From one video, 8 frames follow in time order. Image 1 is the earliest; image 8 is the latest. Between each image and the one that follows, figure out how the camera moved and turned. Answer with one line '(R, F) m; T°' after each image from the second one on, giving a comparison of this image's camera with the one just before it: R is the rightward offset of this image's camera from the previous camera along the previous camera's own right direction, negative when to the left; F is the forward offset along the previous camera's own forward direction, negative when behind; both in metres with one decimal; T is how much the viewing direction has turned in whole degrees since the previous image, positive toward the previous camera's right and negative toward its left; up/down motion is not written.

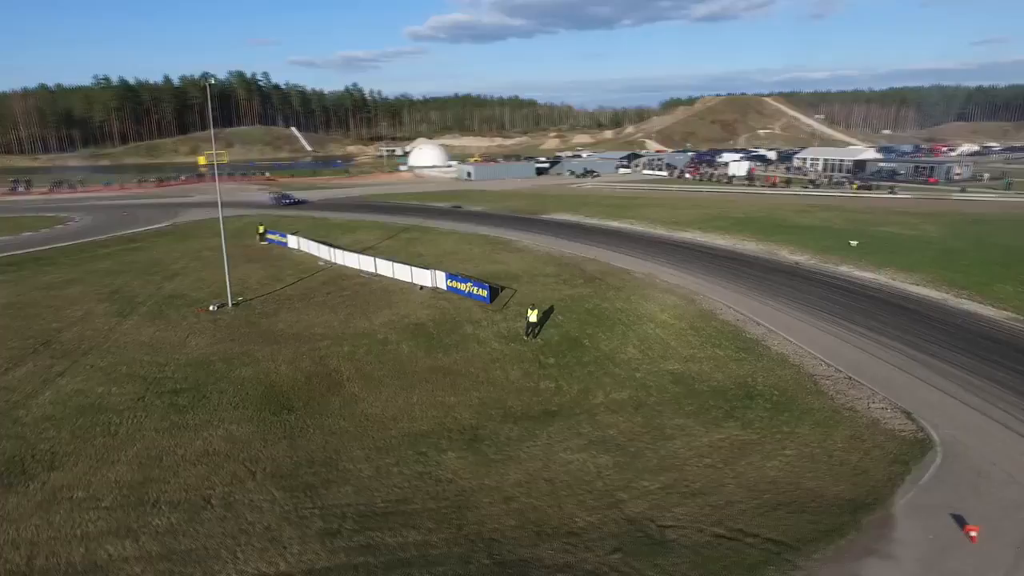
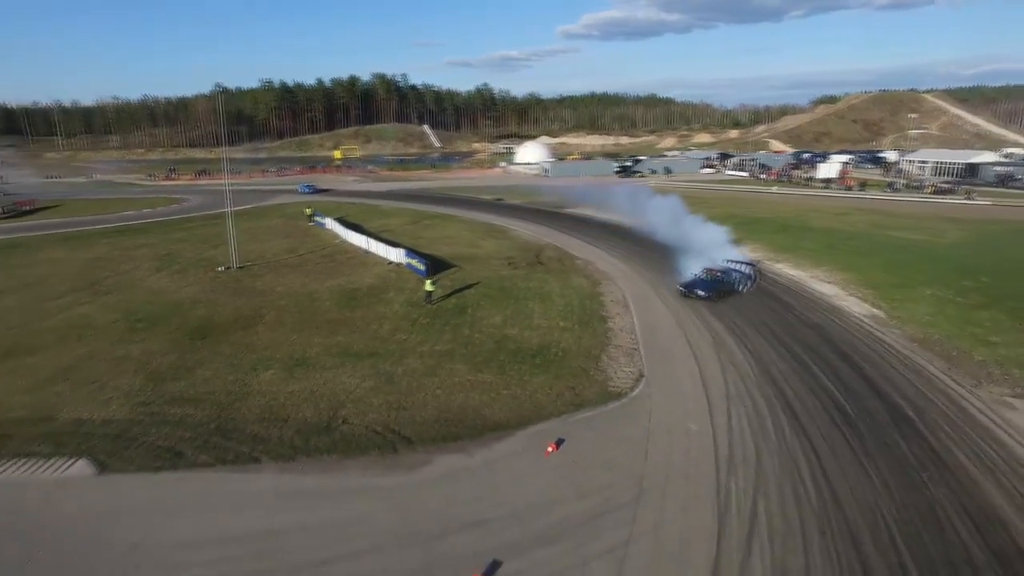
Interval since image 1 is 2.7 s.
(+9.4, -2.6) m; -12°
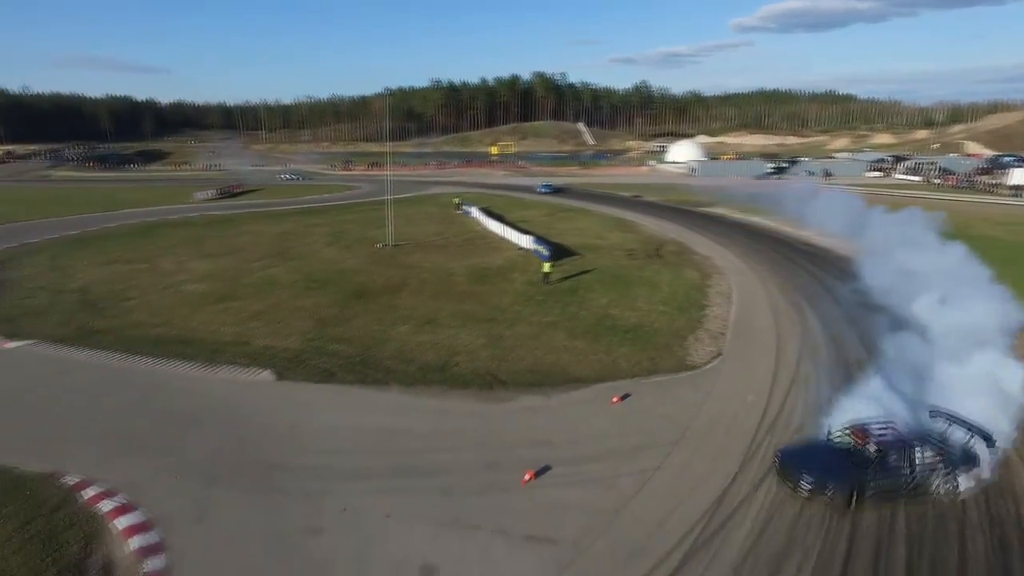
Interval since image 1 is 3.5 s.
(+1.7, -2.5) m; -14°
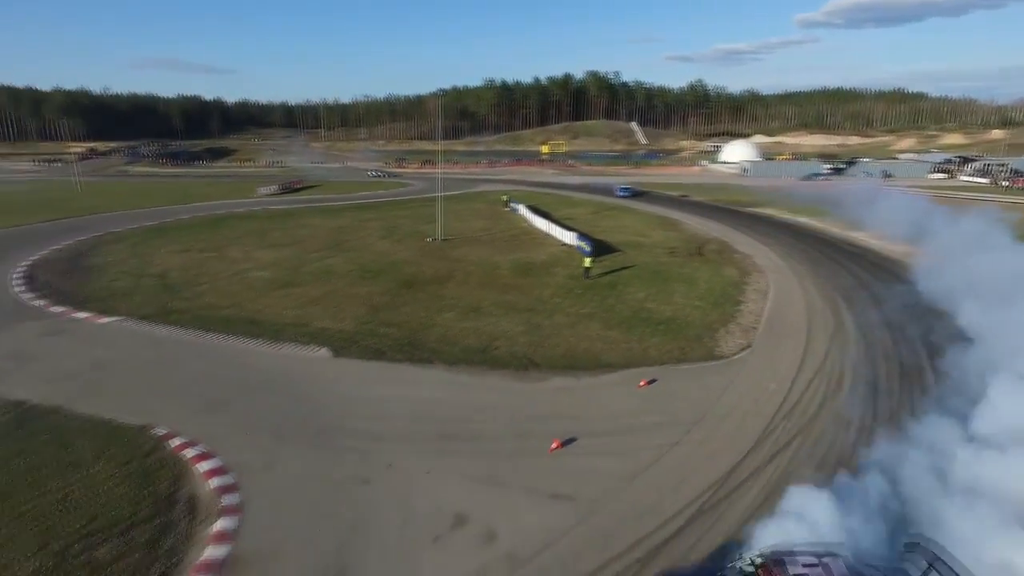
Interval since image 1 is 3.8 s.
(+0.4, -1.2) m; -5°
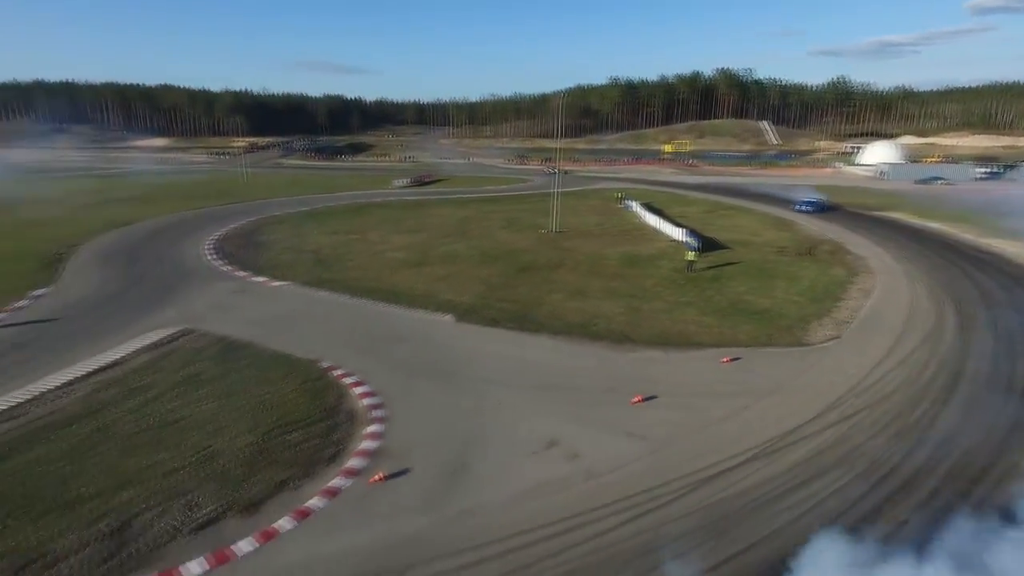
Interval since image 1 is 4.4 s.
(+0.5, -2.6) m; -11°
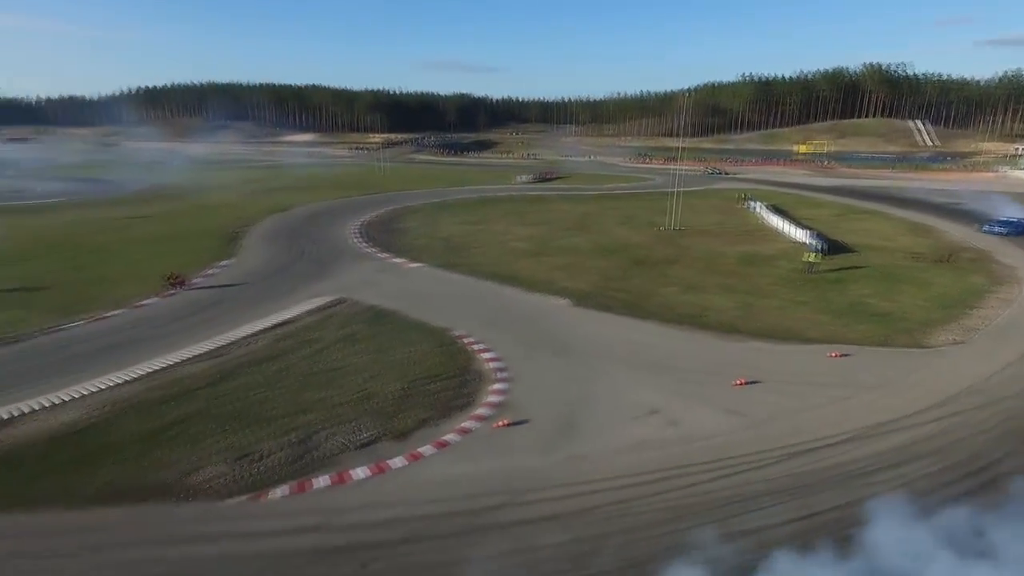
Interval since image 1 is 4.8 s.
(0.0, -1.9) m; -11°
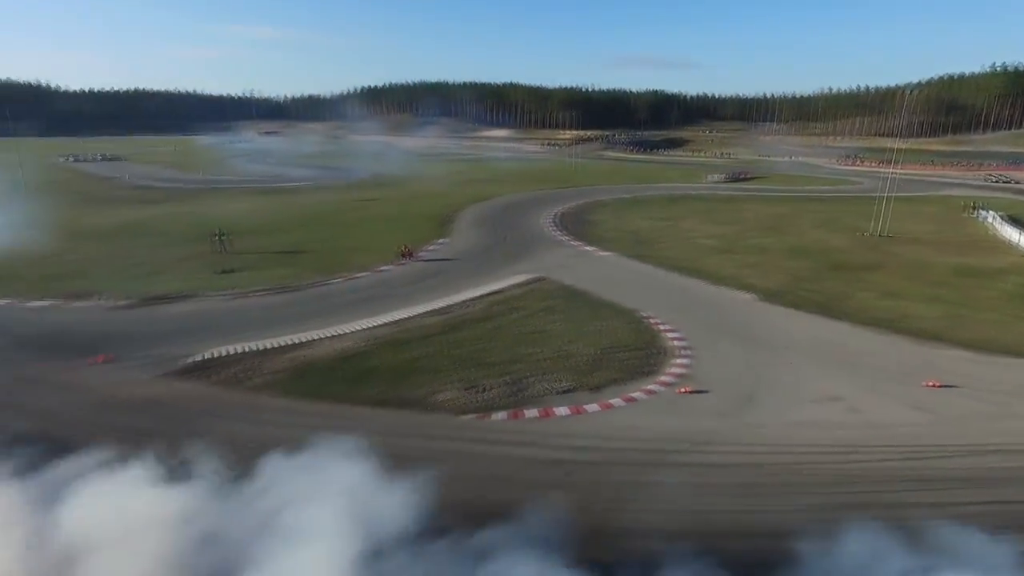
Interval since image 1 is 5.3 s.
(-0.3, -2.4) m; -16°
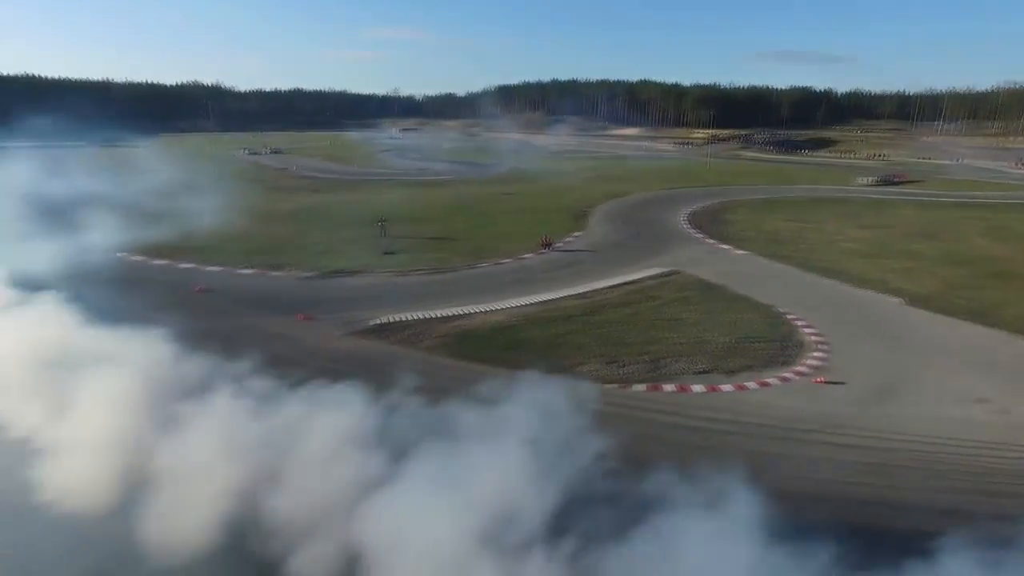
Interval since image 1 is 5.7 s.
(-0.6, -1.9) m; -11°
